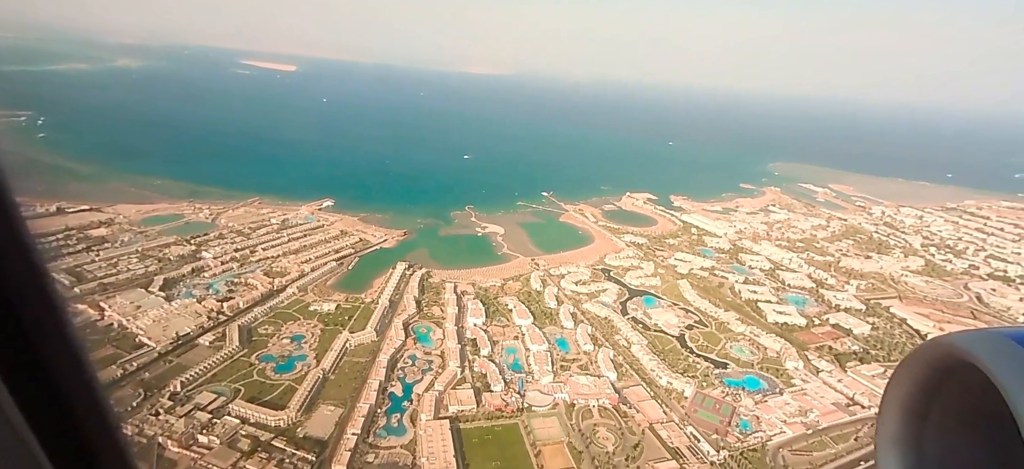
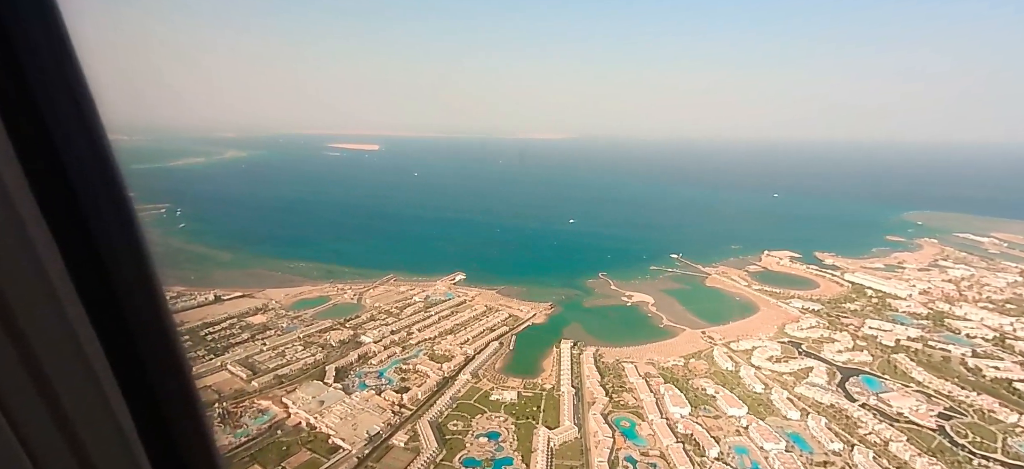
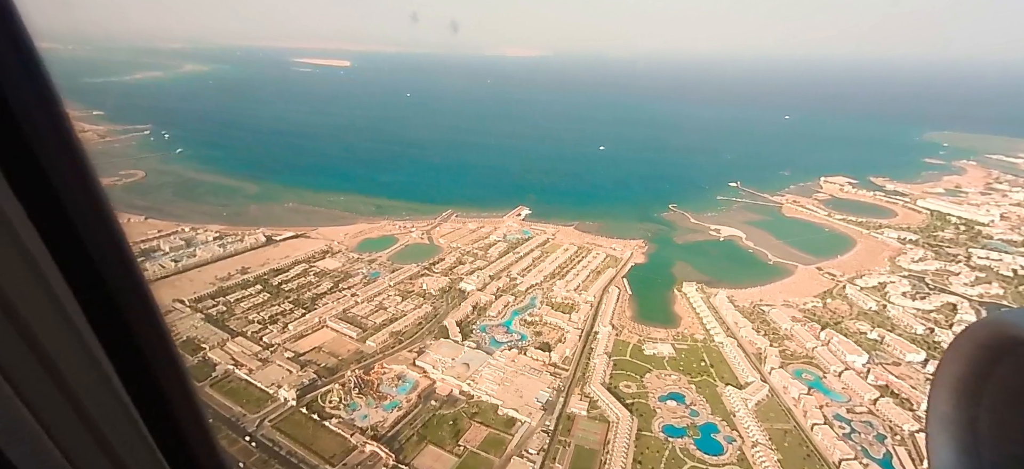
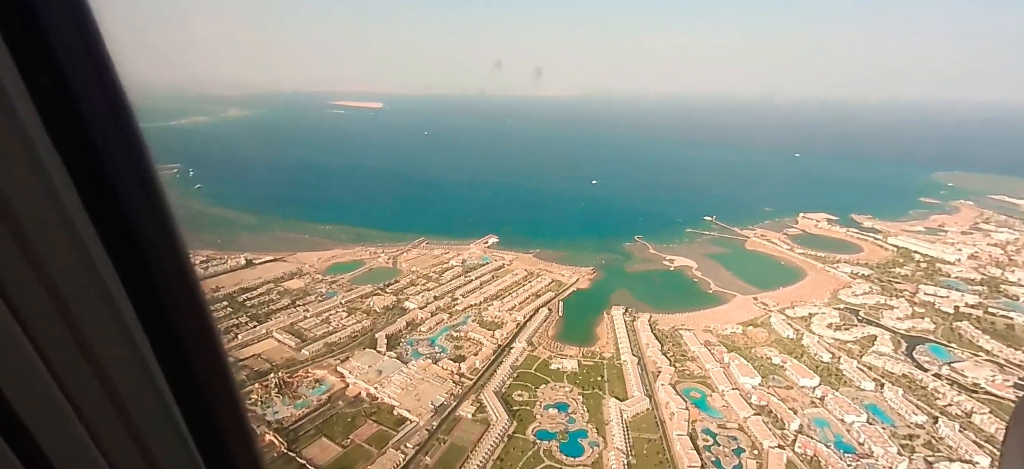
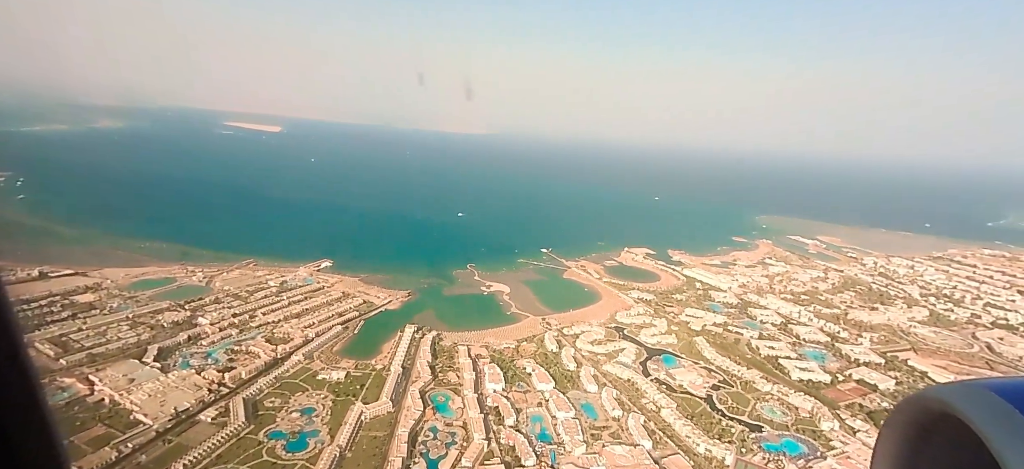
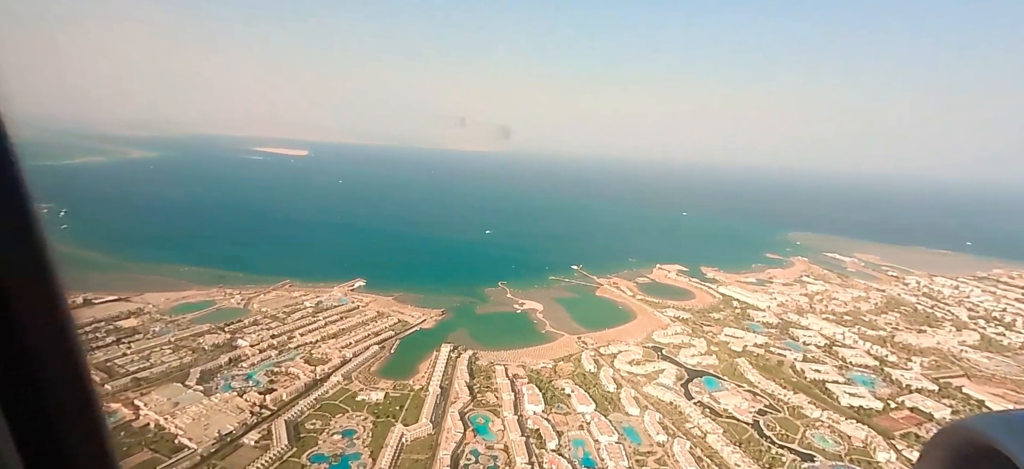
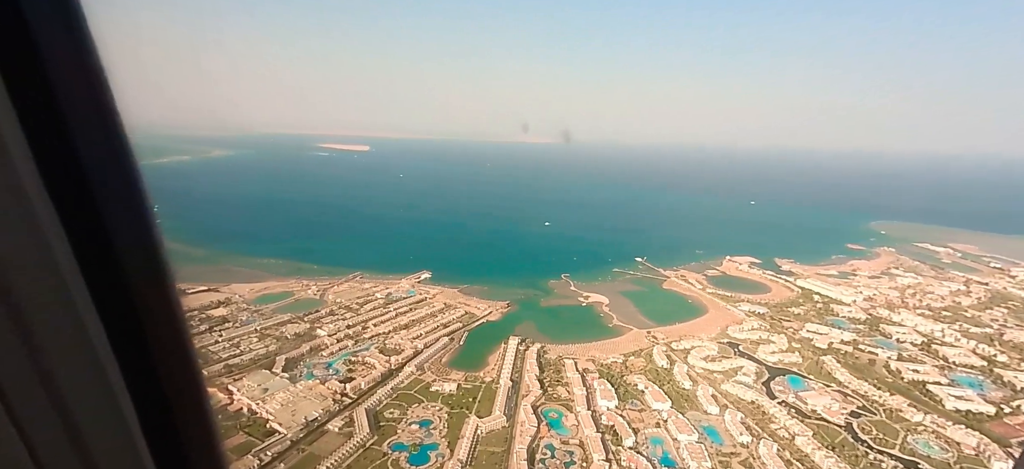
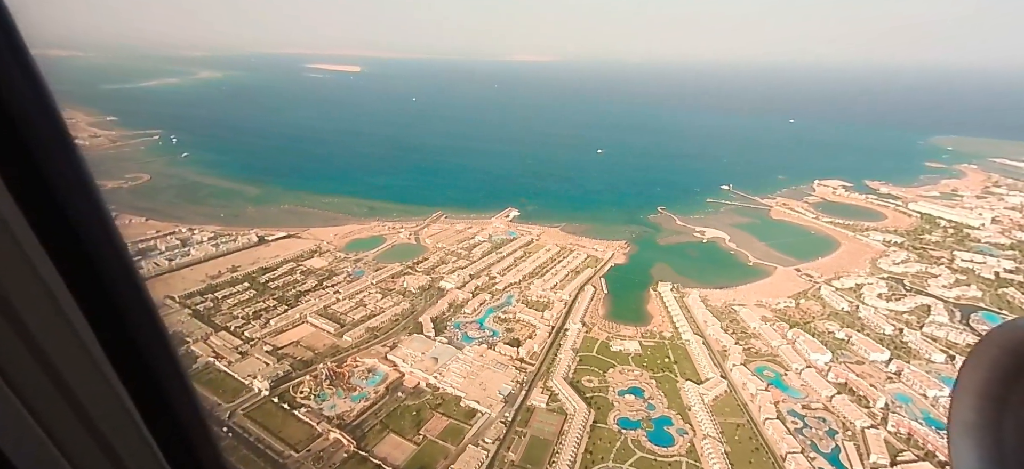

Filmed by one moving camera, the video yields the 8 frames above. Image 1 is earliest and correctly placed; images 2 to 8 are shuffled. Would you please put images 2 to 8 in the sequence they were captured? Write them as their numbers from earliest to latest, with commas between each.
5, 6, 7, 2, 4, 8, 3
